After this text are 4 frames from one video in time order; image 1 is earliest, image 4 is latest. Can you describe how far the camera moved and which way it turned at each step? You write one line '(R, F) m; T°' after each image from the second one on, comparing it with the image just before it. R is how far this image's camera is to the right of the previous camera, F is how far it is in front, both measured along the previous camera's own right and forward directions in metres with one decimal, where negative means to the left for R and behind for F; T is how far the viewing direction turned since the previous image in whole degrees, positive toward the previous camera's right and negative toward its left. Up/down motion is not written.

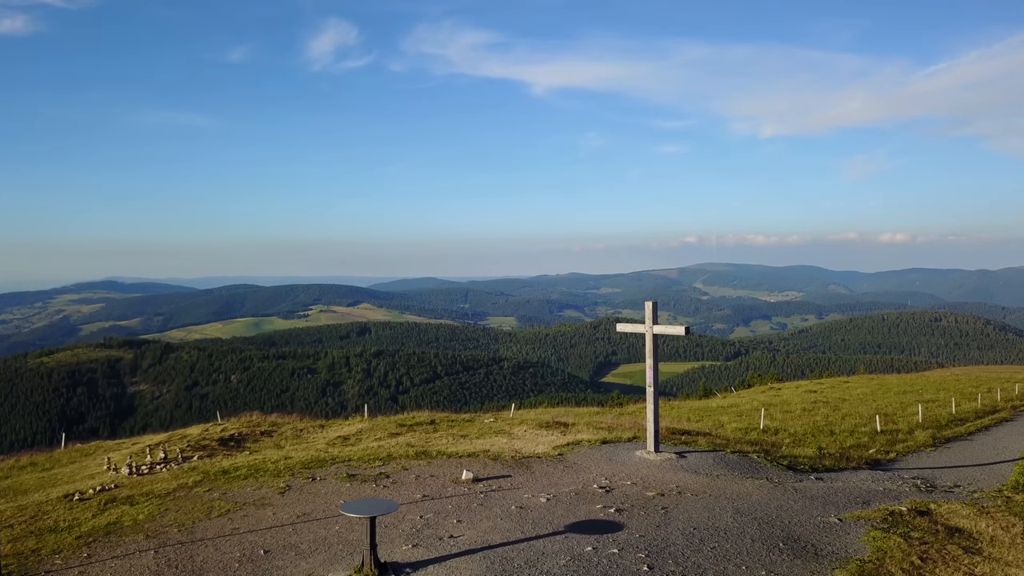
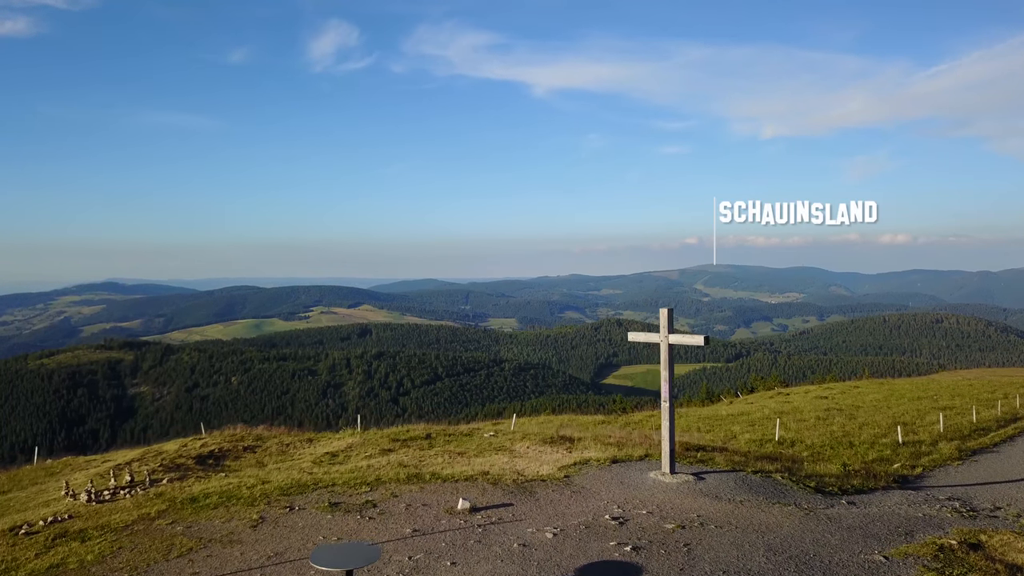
(0.0, +0.5) m; 0°
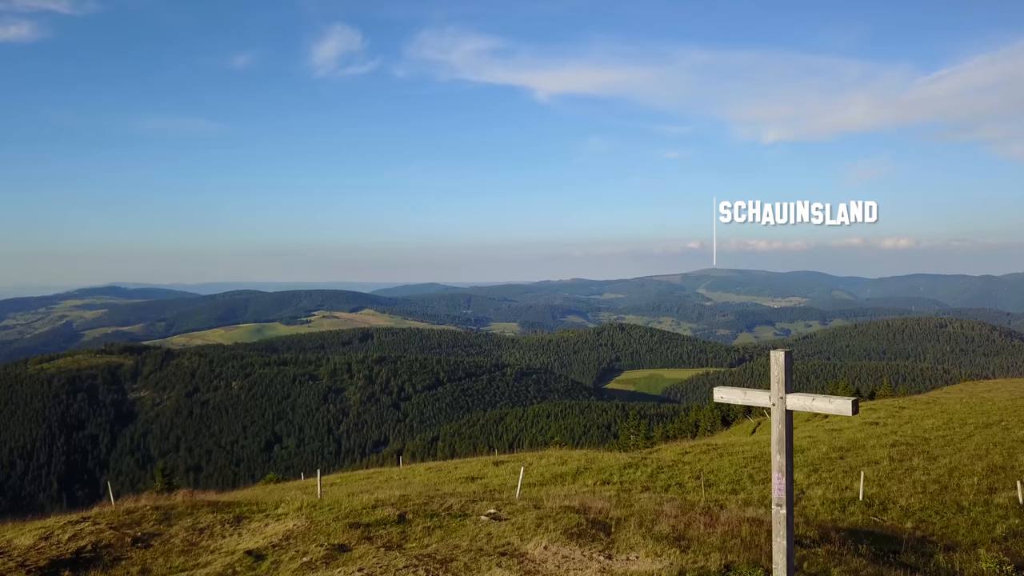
(-0.1, +2.2) m; 0°
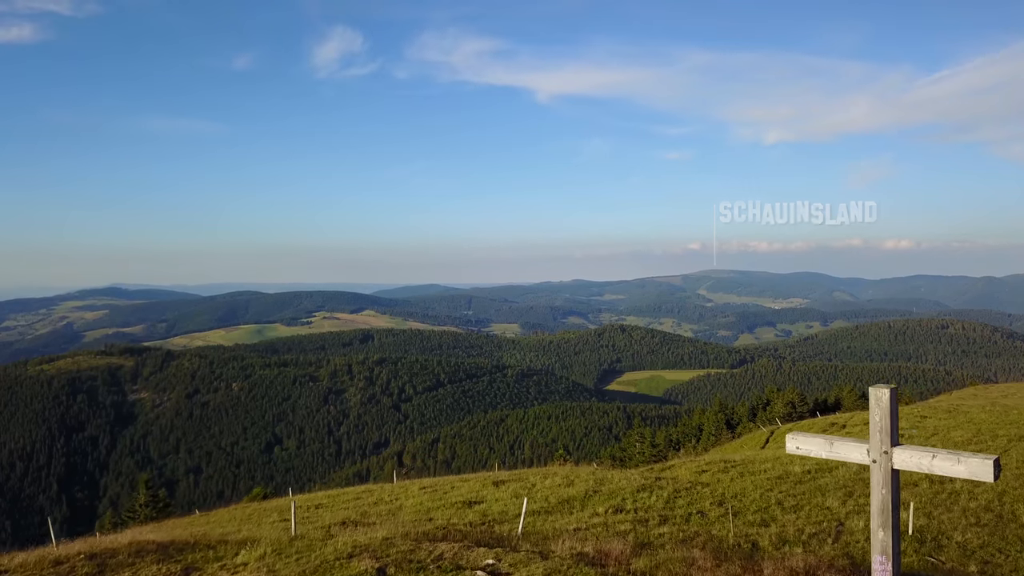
(0.0, +0.9) m; 0°
